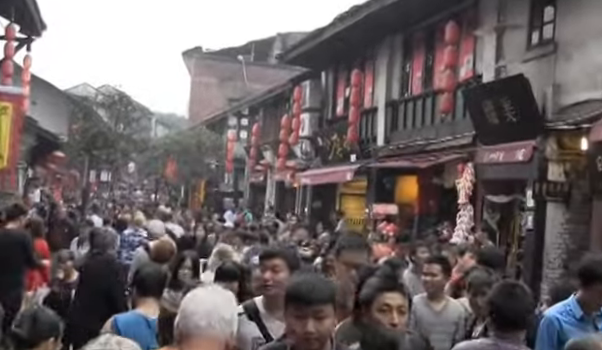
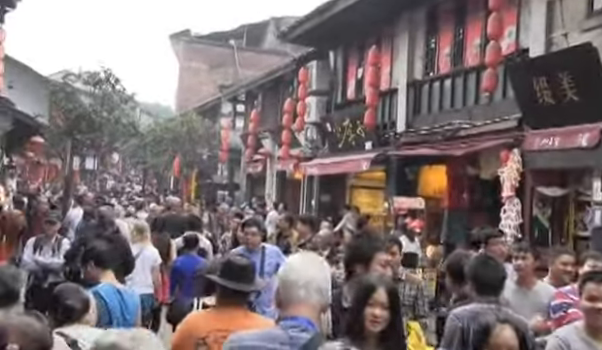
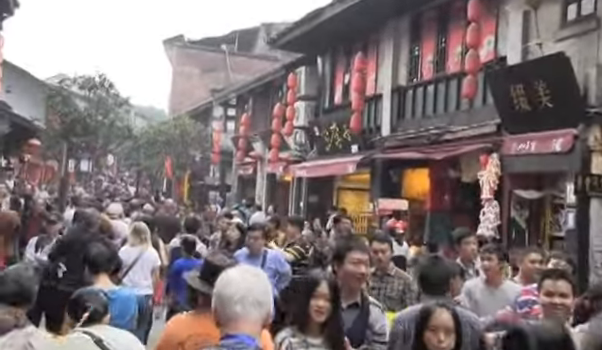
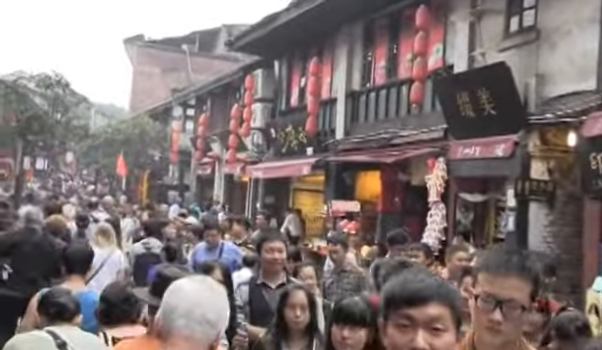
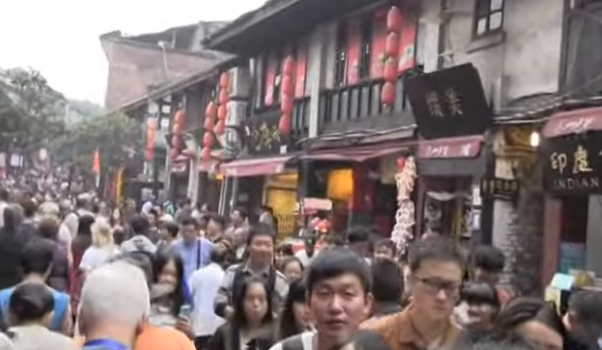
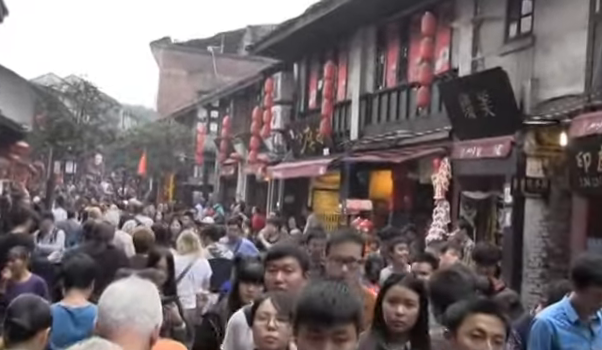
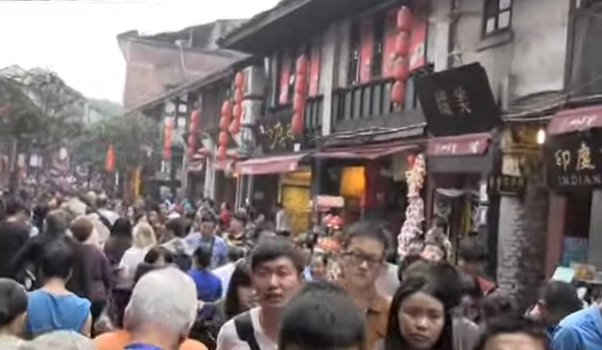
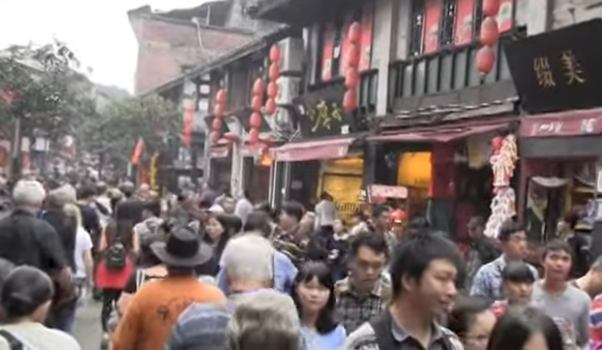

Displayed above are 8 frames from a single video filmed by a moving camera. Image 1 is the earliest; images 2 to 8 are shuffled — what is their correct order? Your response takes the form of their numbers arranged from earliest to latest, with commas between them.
6, 7, 5, 4, 3, 2, 8
